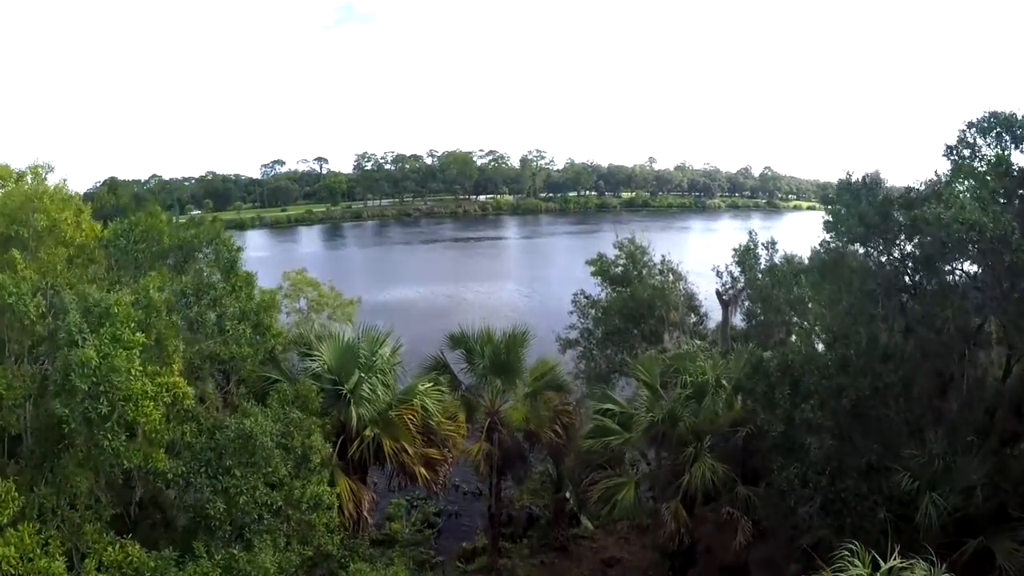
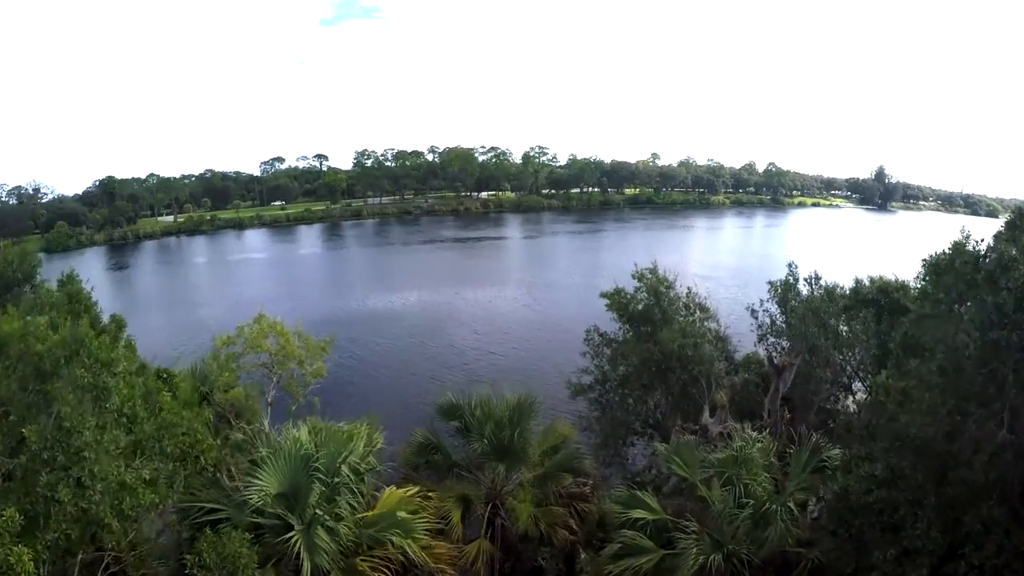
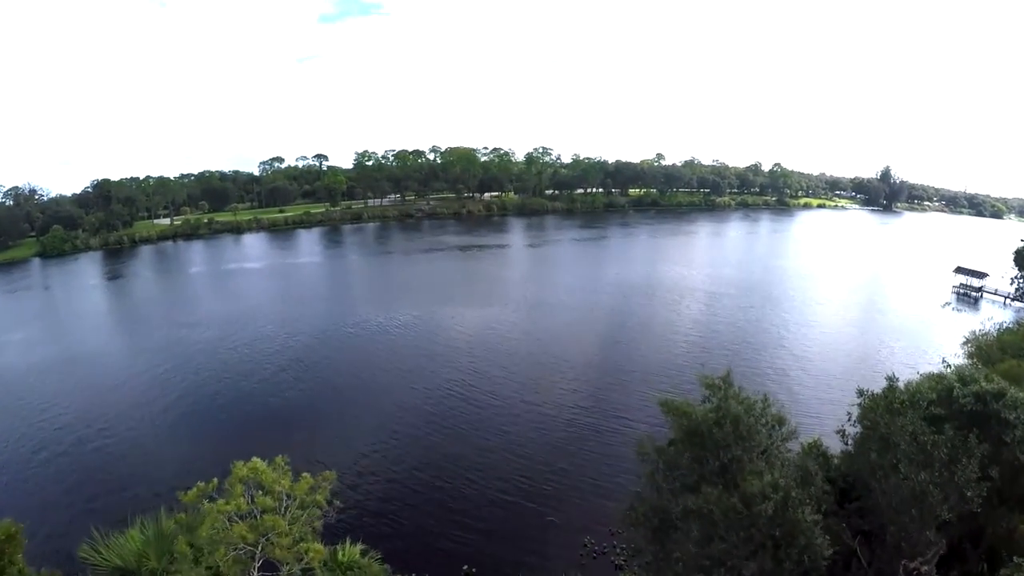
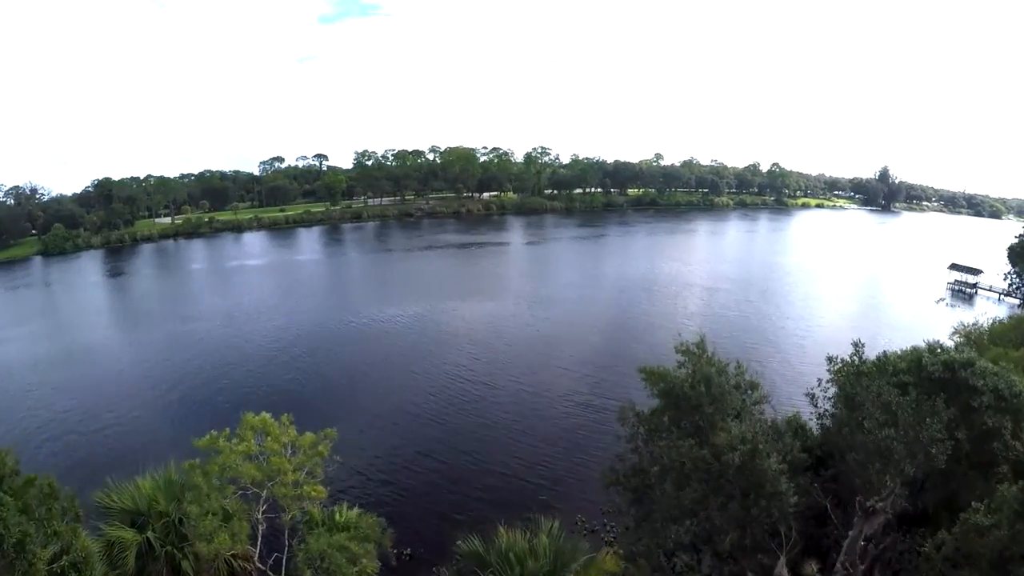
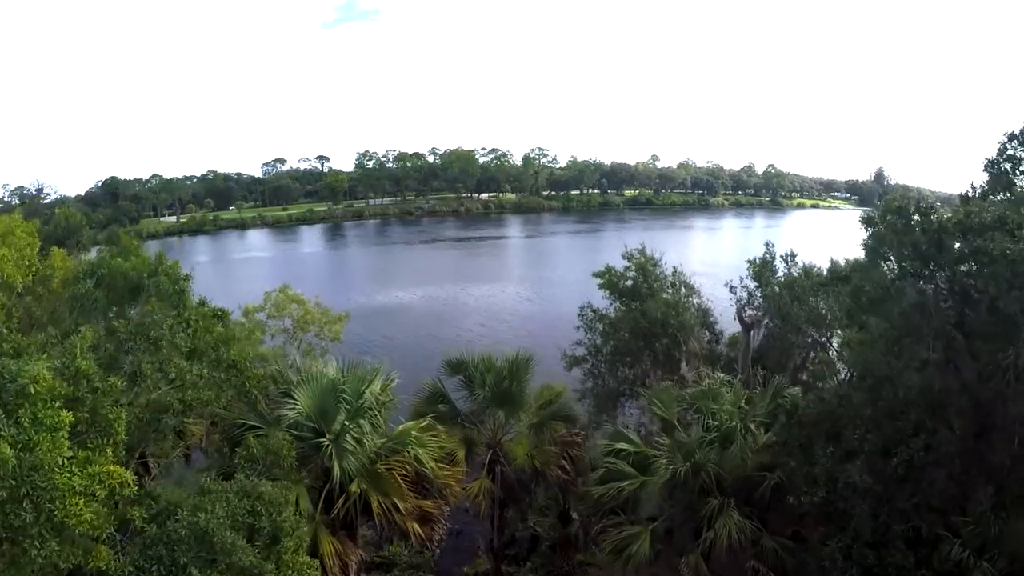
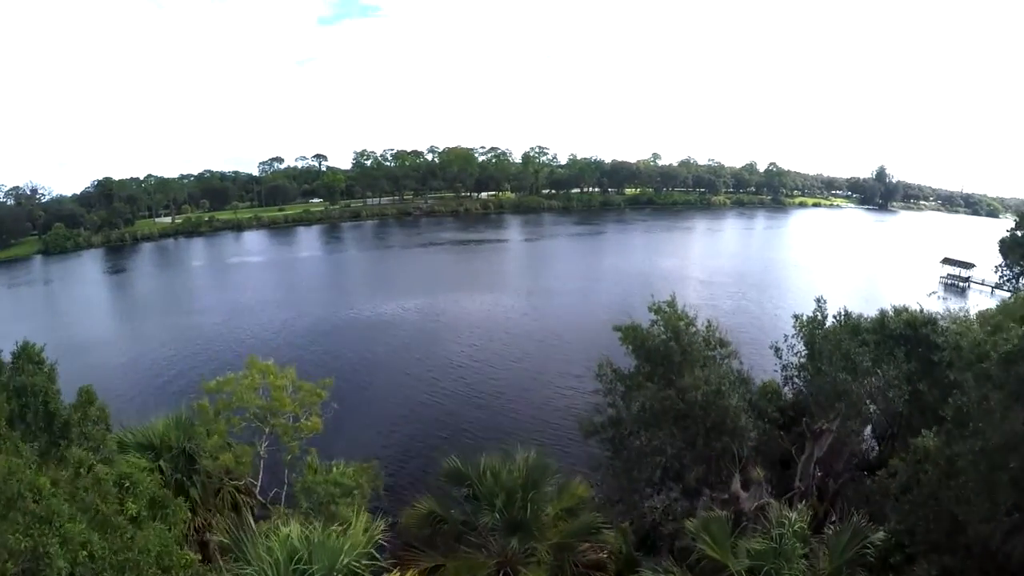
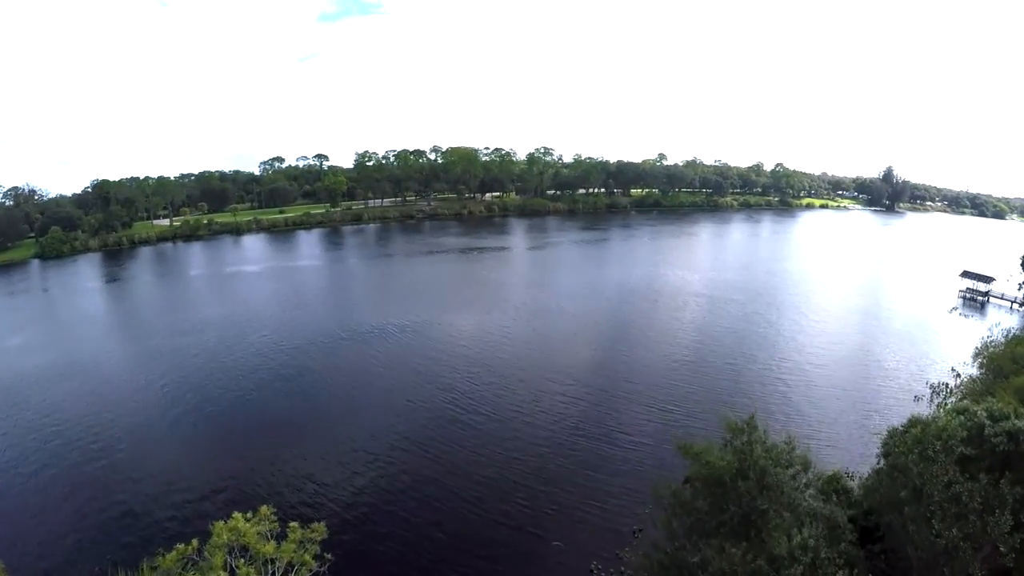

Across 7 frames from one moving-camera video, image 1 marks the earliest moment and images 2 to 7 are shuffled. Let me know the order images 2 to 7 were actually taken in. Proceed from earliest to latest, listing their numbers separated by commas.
5, 2, 6, 4, 3, 7
